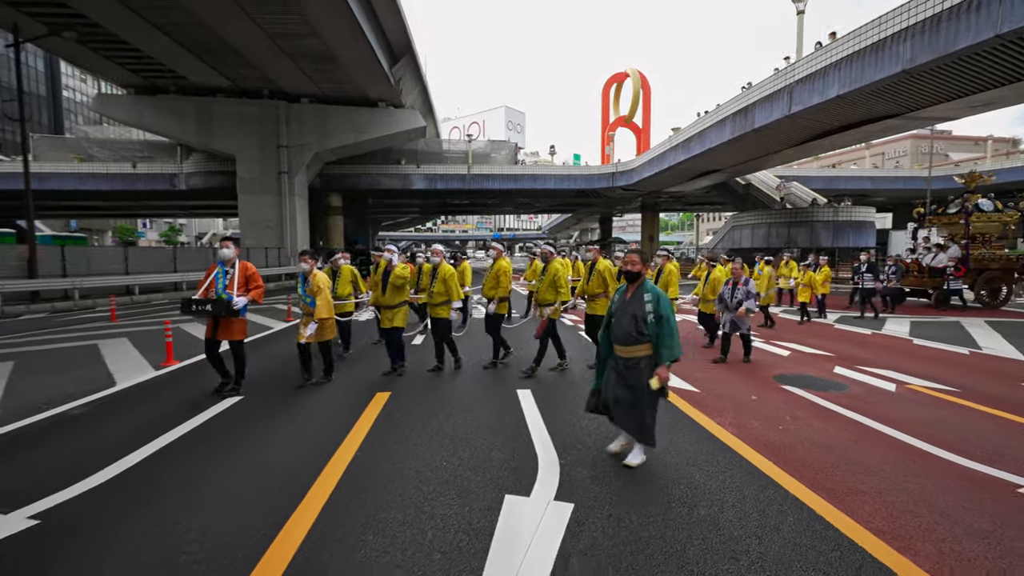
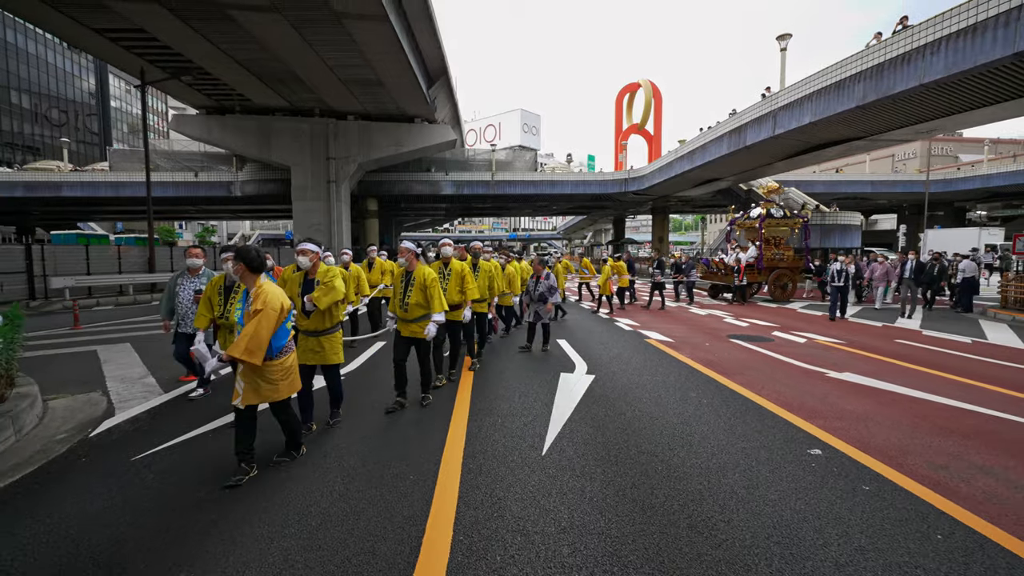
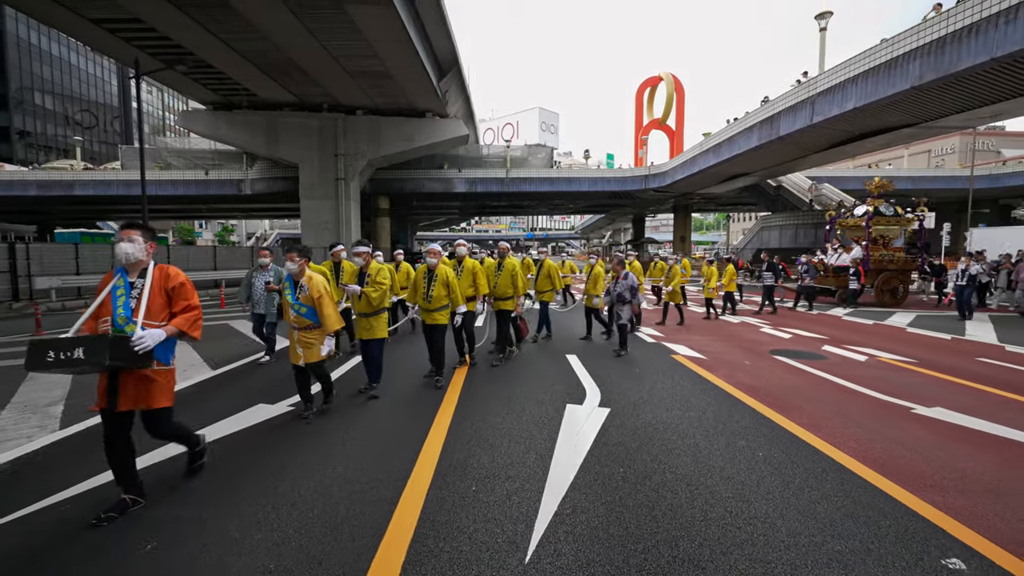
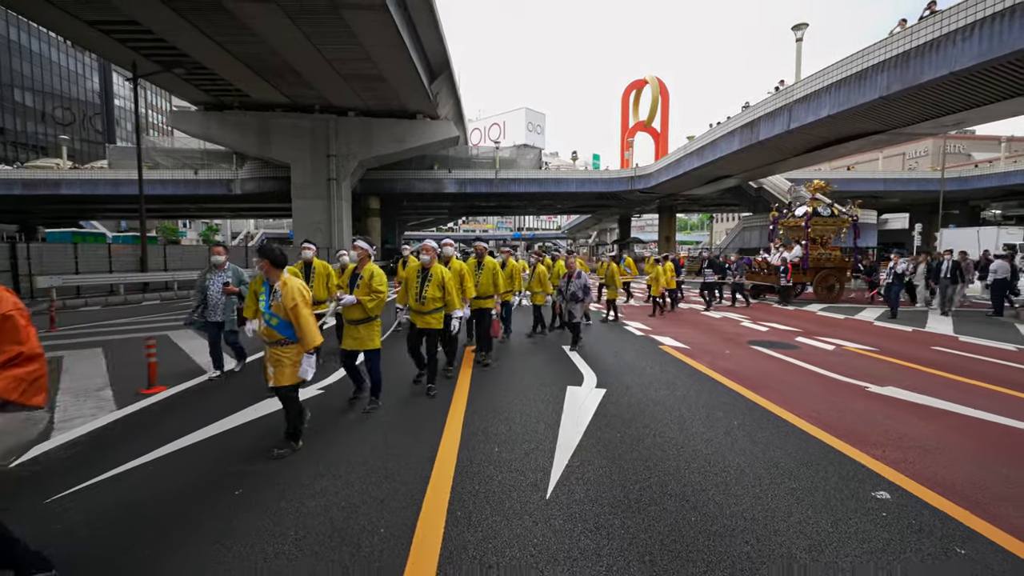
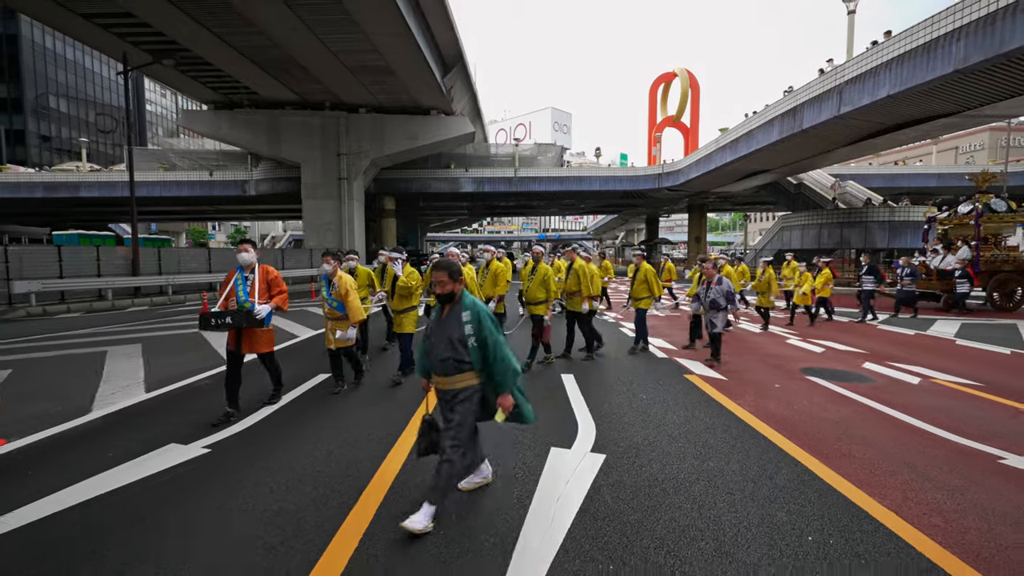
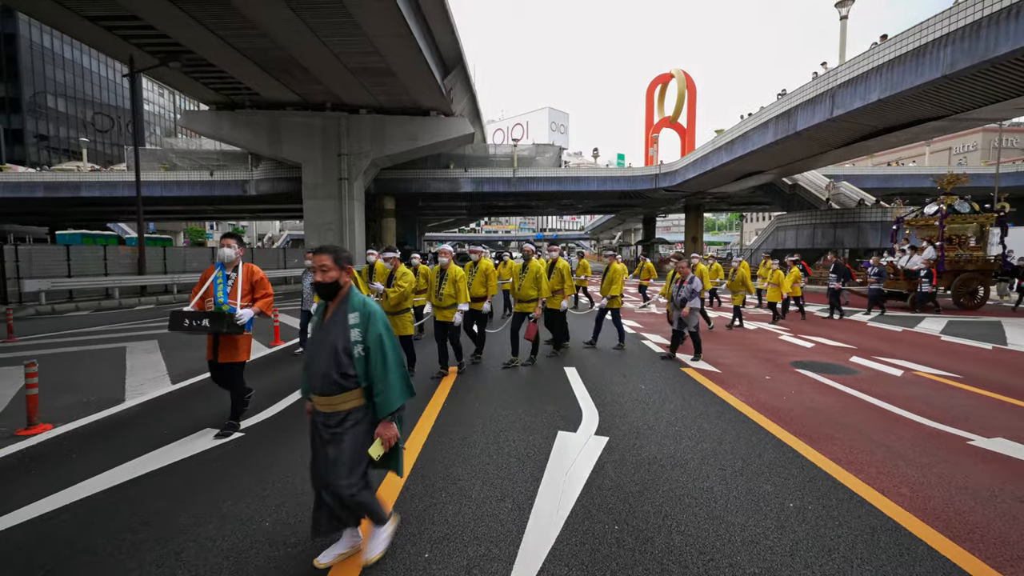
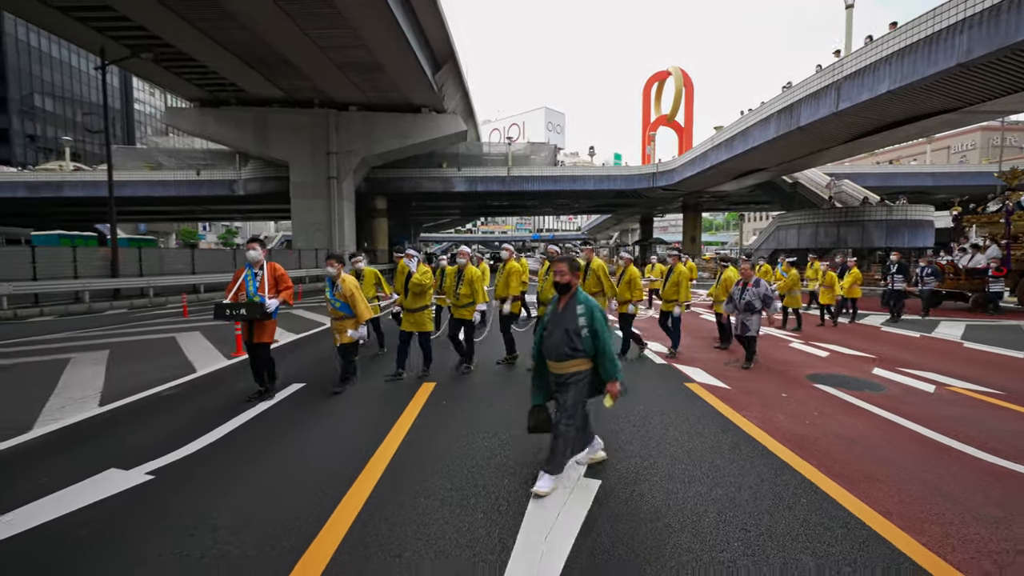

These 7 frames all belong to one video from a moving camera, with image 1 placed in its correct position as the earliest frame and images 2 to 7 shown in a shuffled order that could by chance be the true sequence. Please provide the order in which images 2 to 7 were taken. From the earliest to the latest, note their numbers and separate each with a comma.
7, 5, 6, 3, 4, 2
